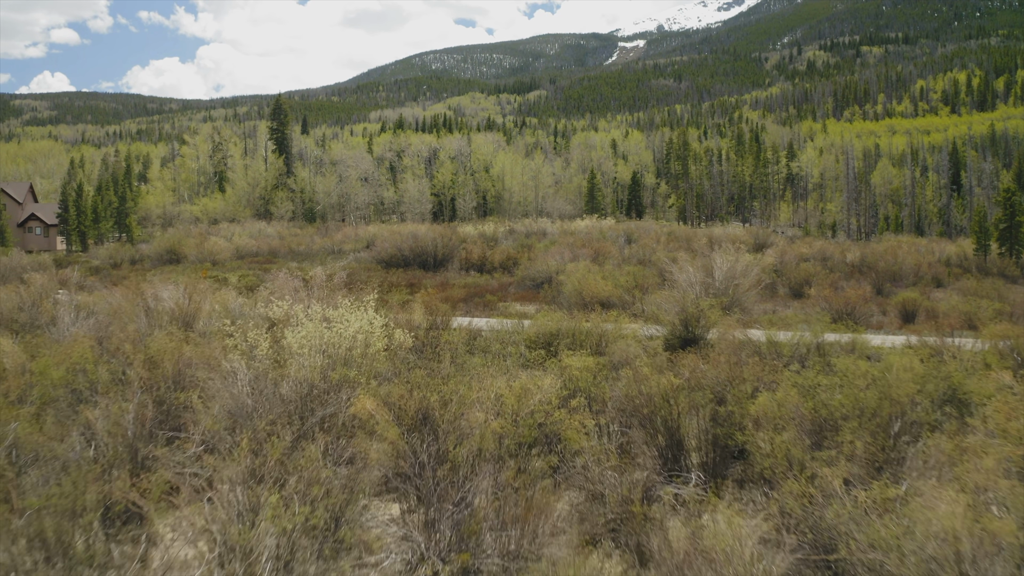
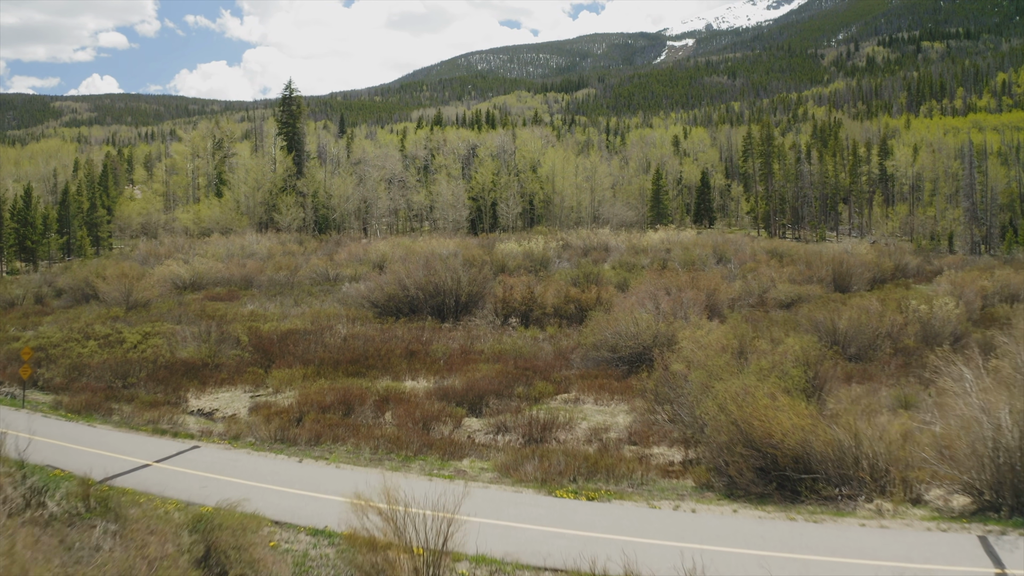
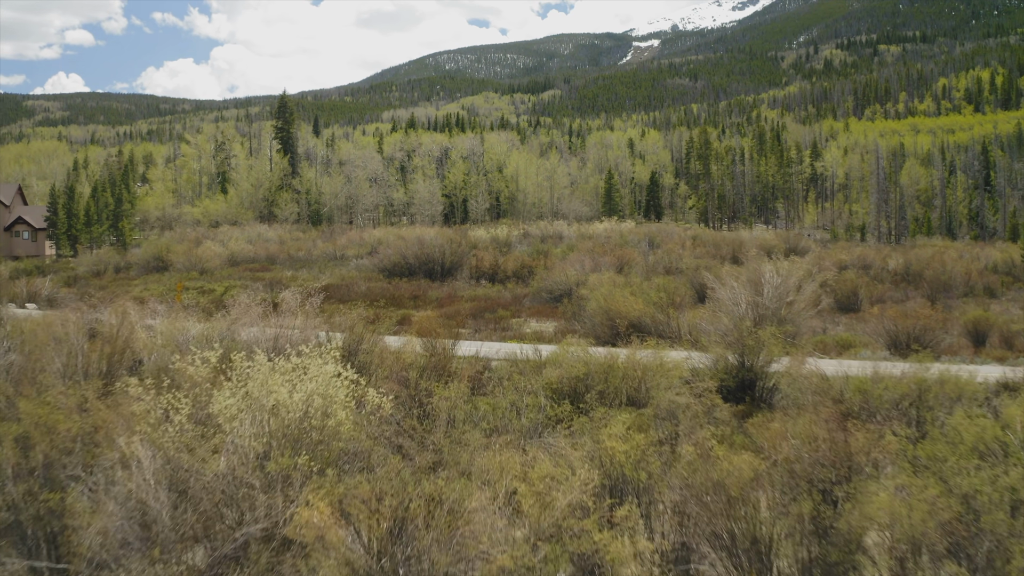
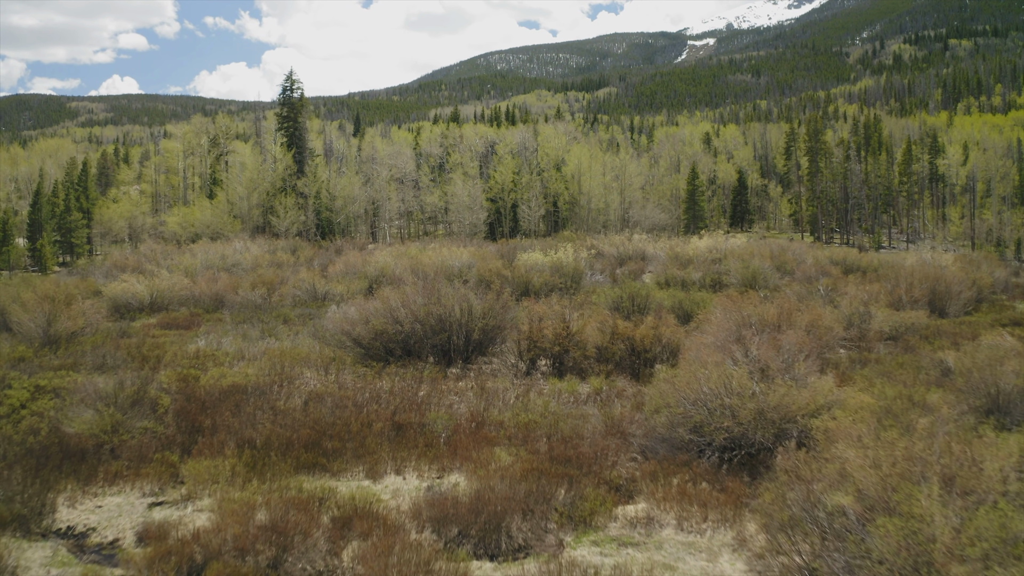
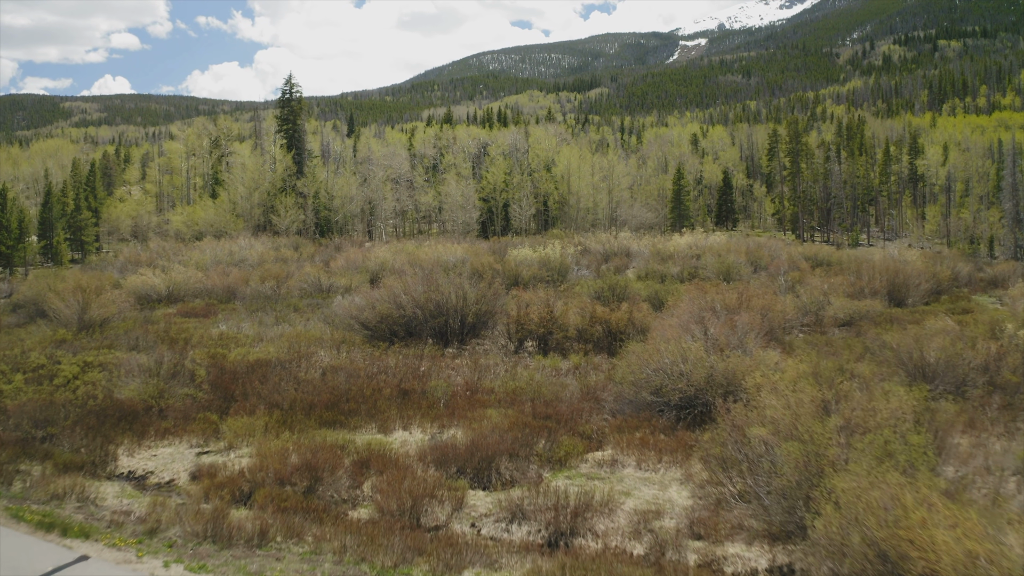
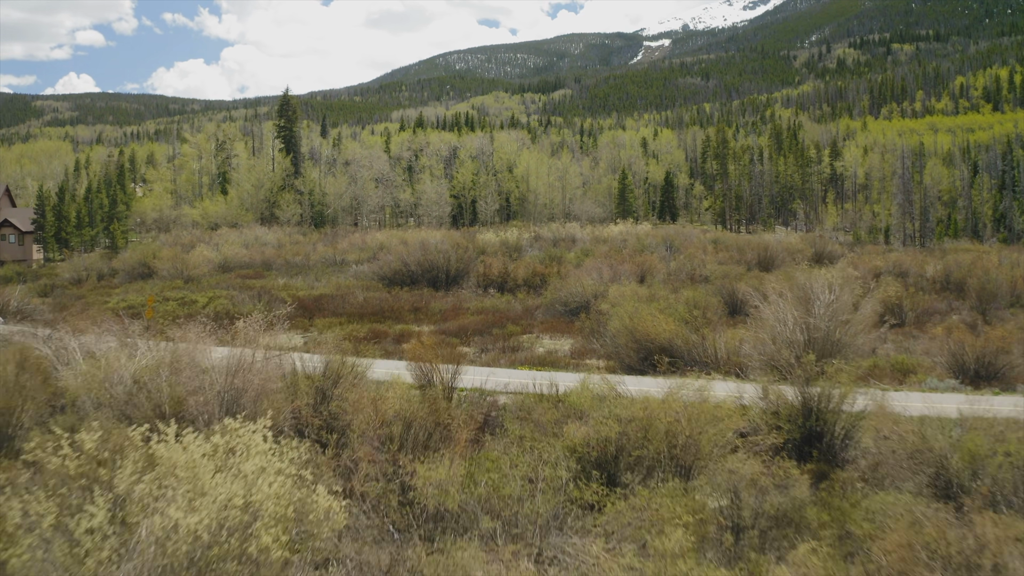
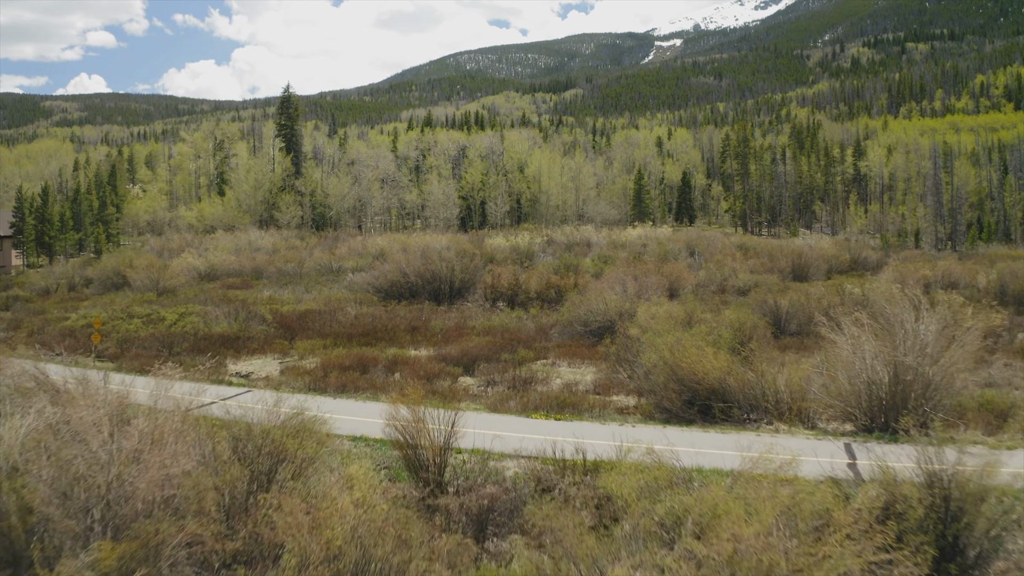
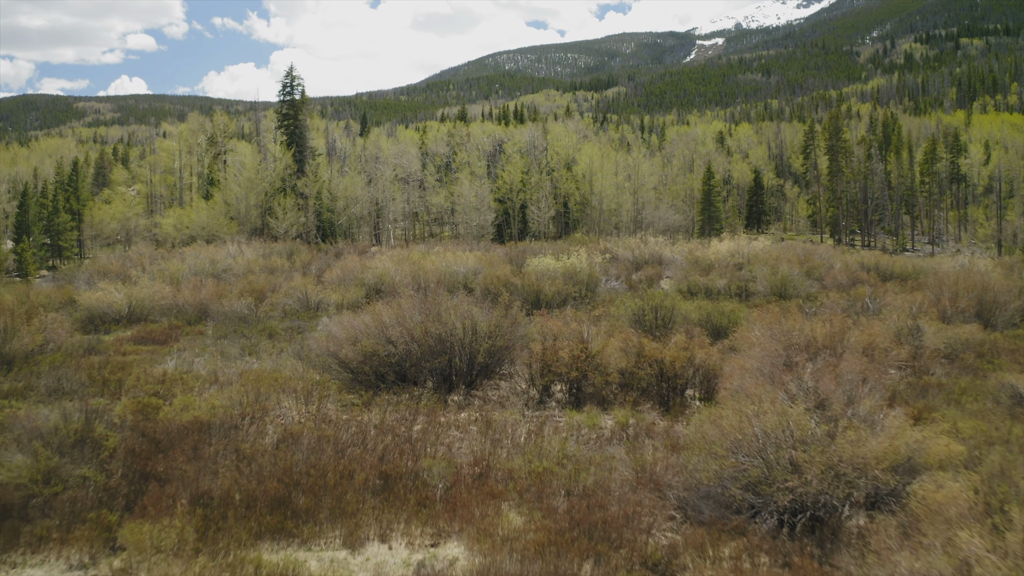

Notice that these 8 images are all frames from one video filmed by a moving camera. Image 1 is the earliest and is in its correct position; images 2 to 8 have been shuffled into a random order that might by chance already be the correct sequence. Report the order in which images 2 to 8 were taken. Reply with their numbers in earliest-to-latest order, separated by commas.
3, 6, 7, 2, 5, 4, 8
